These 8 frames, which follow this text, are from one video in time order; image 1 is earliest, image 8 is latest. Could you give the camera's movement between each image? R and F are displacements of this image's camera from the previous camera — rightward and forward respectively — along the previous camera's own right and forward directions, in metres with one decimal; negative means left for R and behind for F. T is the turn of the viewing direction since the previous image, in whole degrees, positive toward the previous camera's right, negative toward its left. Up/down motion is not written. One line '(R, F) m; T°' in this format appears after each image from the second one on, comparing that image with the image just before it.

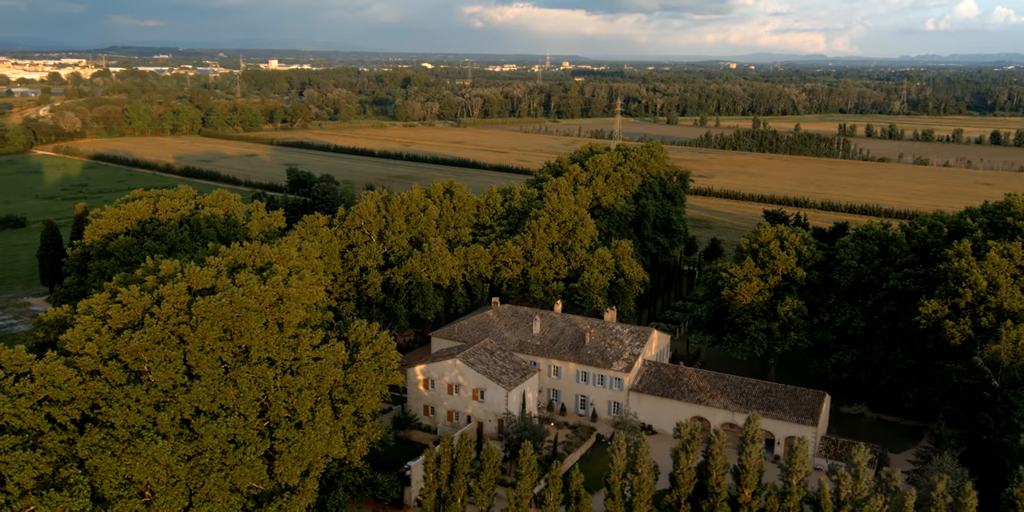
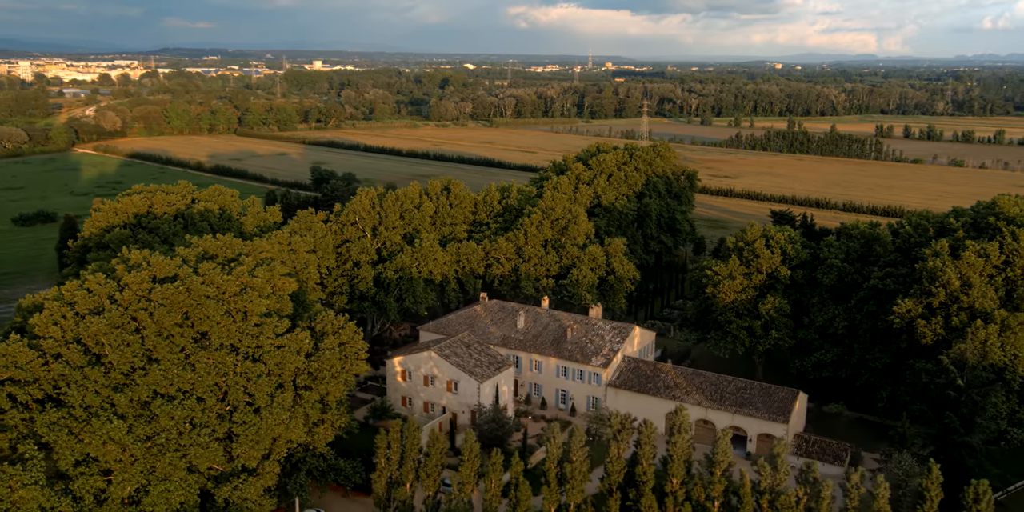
(+2.7, -0.6) m; -3°
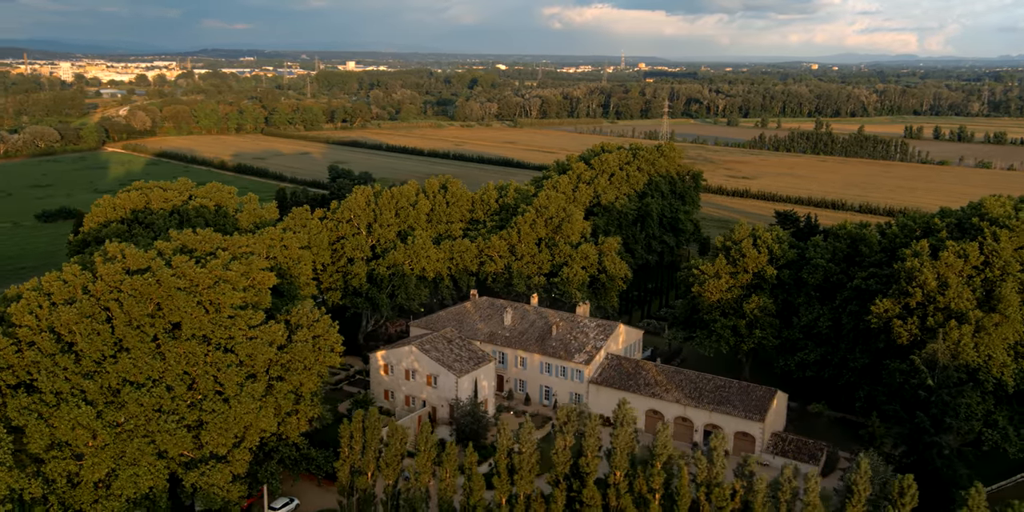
(+2.1, -0.5) m; -2°
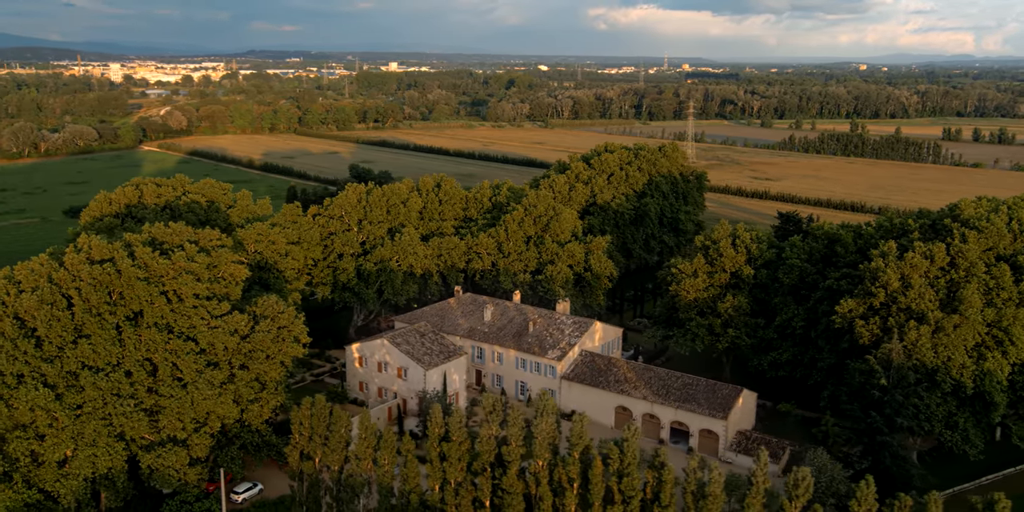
(+3.0, -0.6) m; -3°
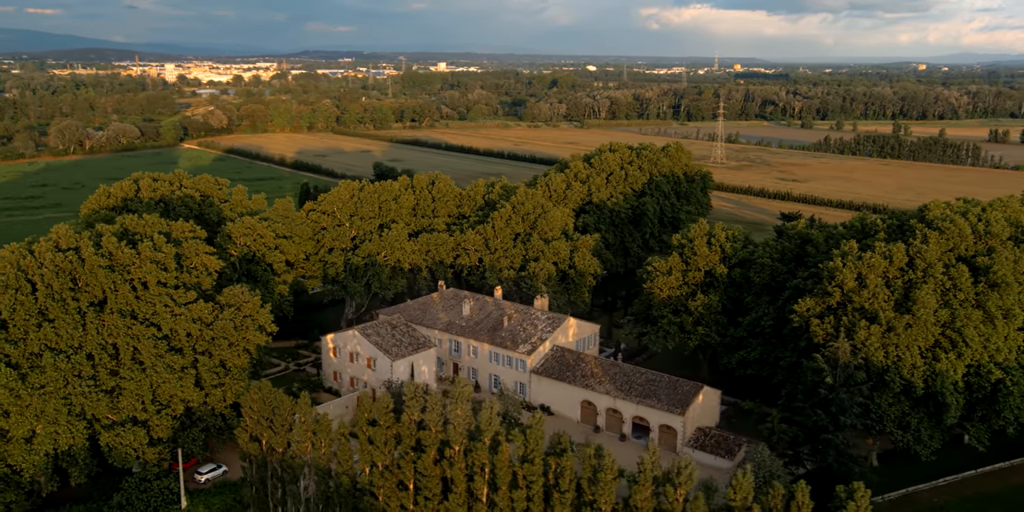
(+3.5, -0.7) m; -3°
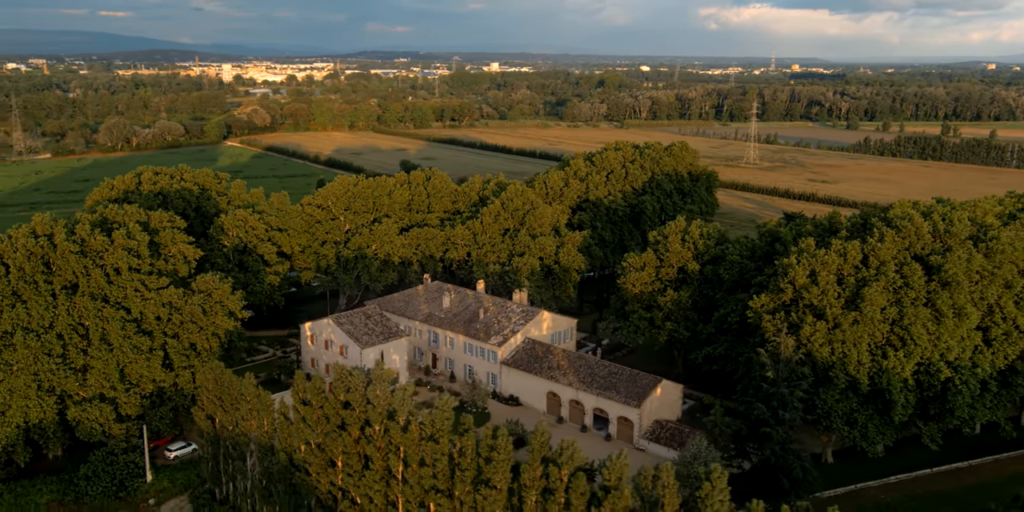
(+3.7, -0.8) m; -3°
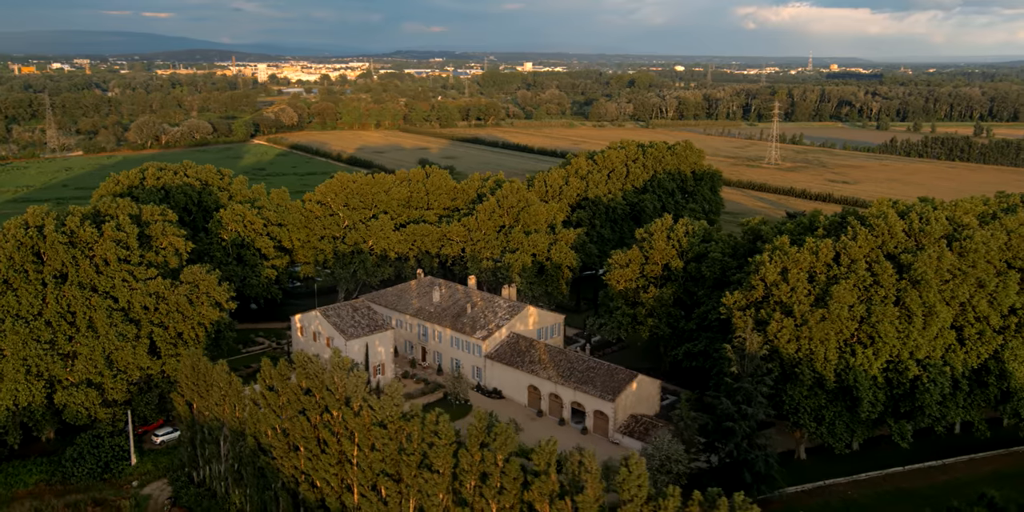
(+2.3, -0.6) m; -2°
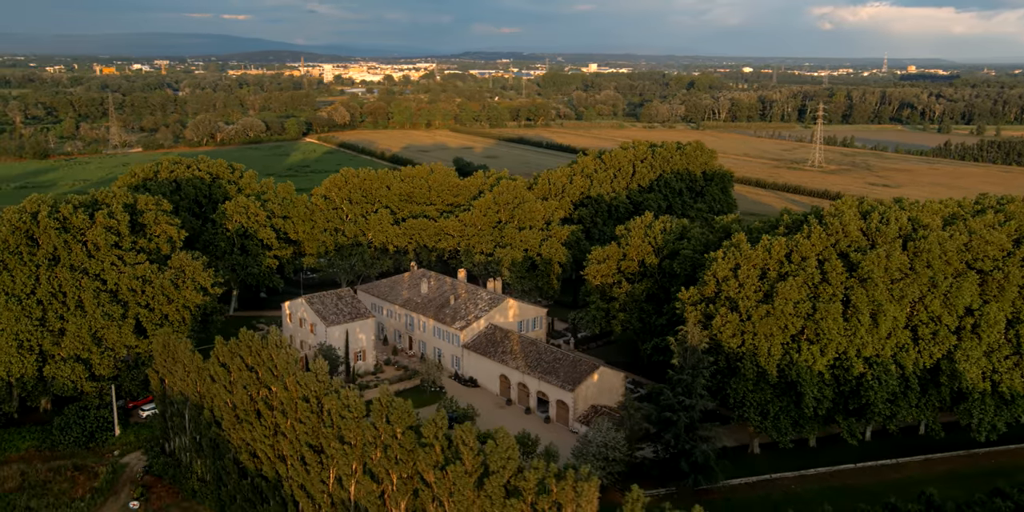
(+4.2, -1.1) m; -4°
